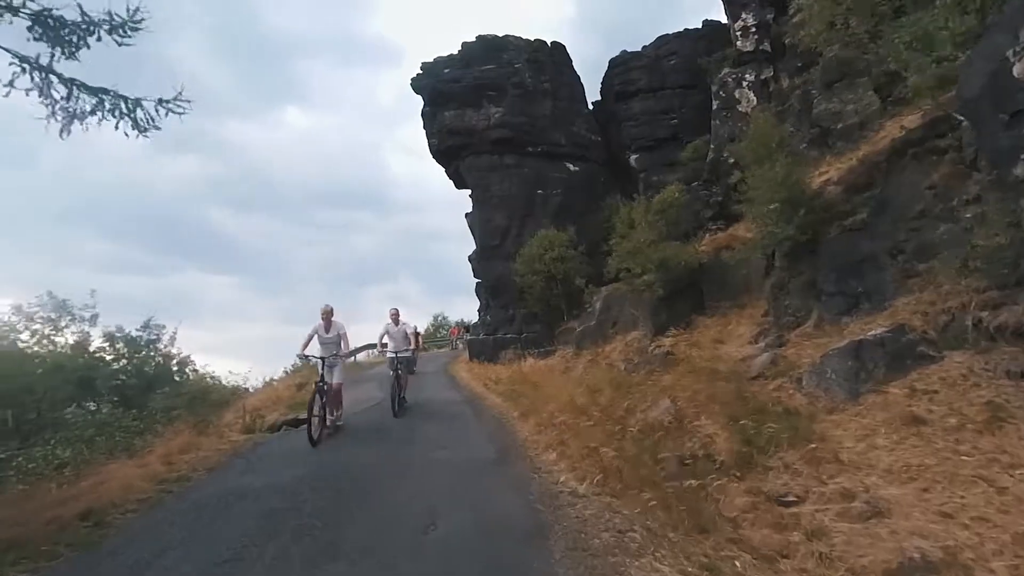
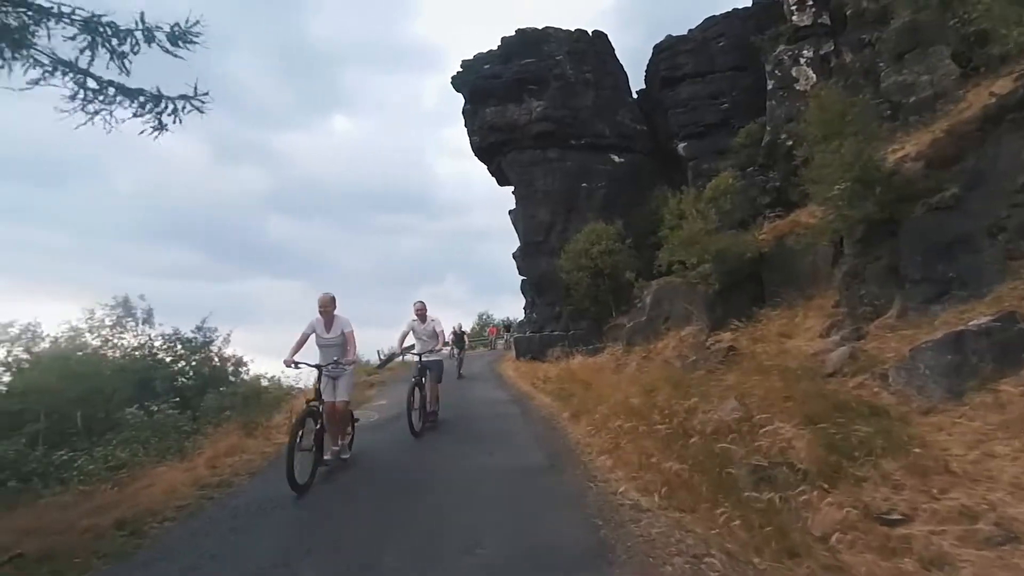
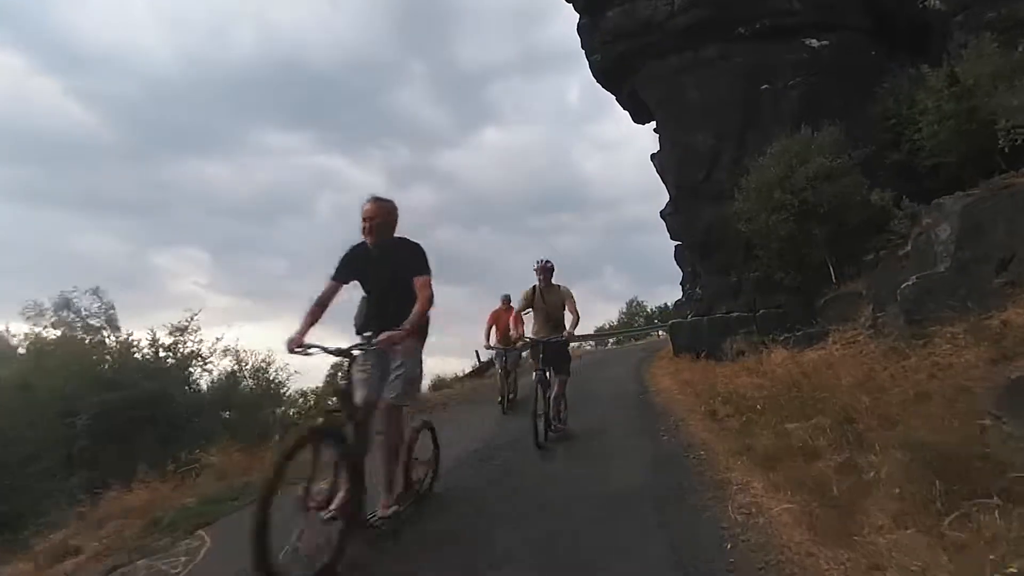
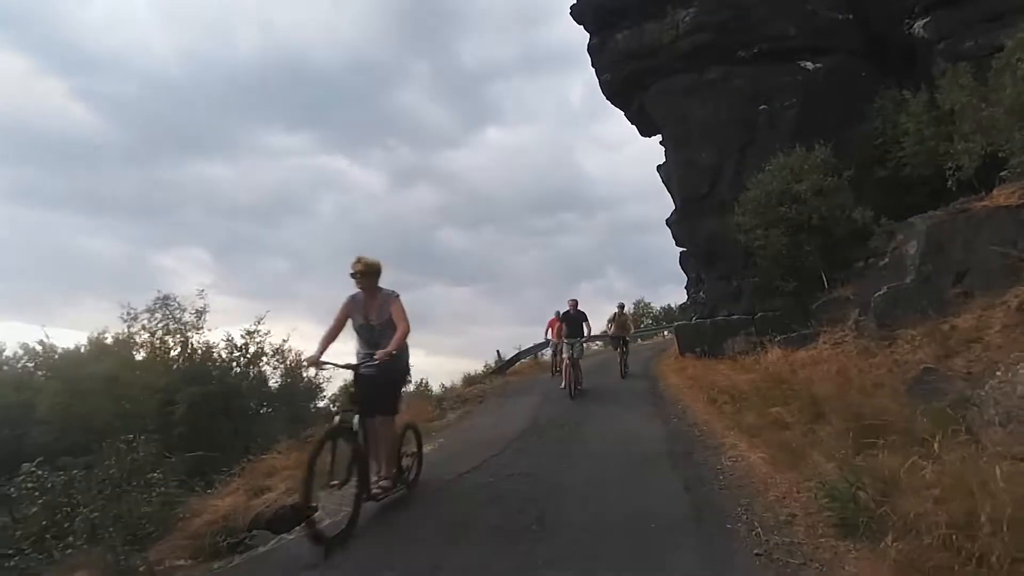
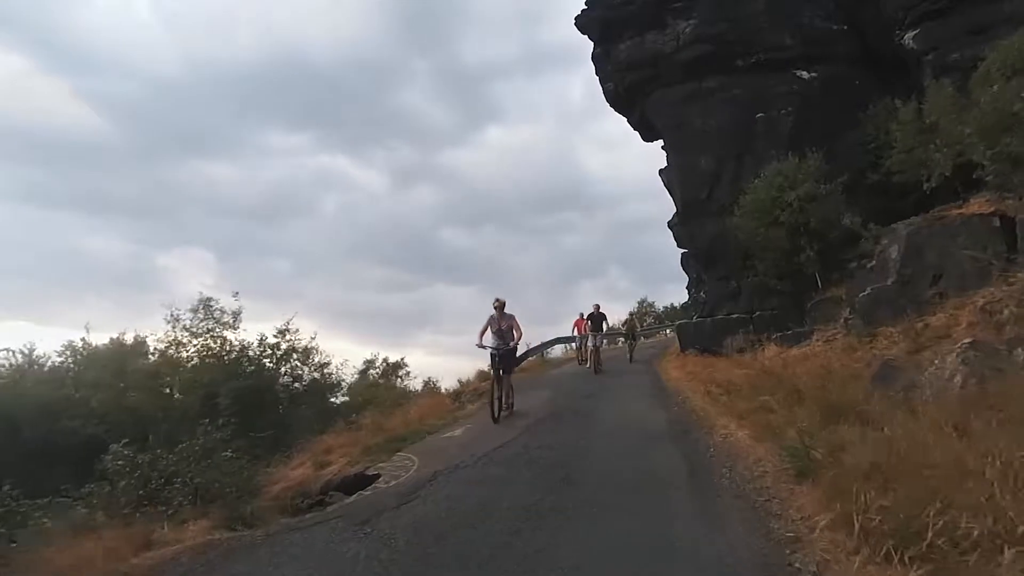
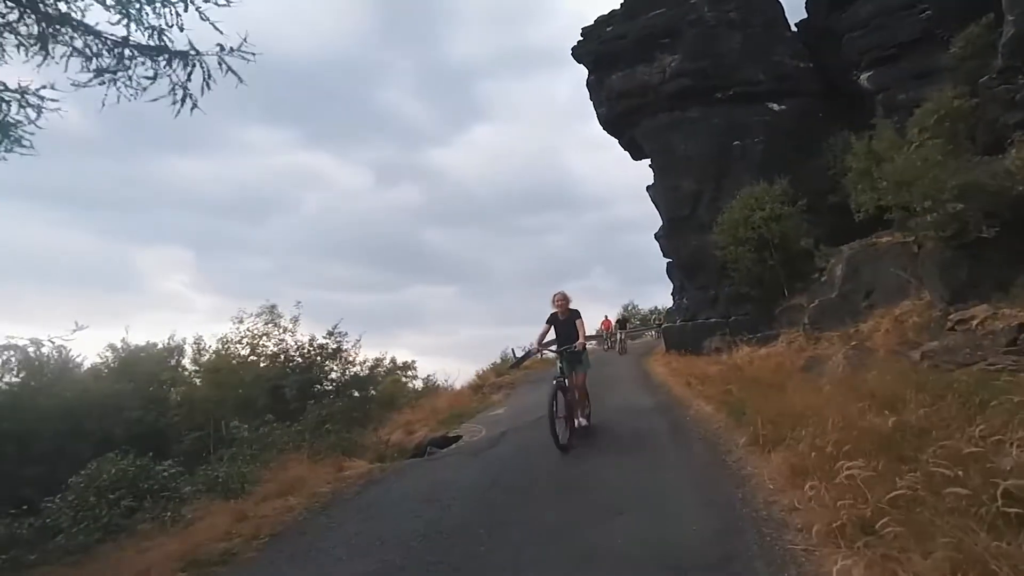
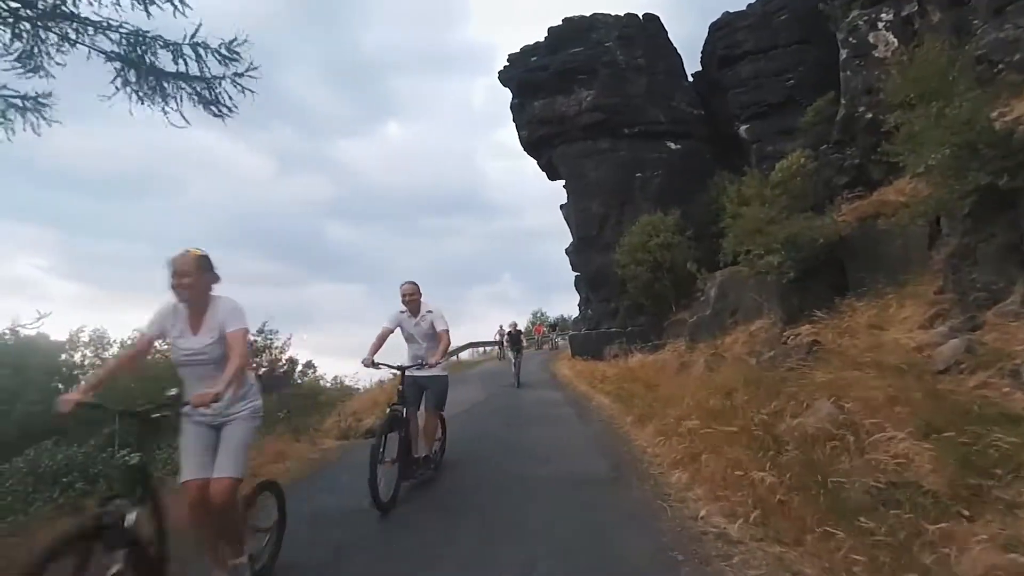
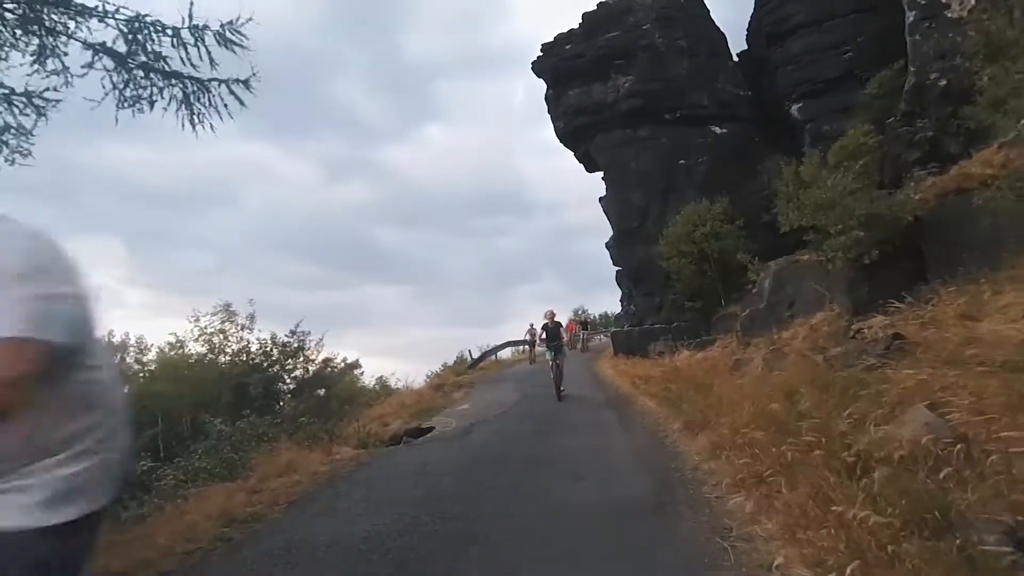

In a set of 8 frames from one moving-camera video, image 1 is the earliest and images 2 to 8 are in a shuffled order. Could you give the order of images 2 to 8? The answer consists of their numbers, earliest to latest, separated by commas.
2, 7, 8, 6, 5, 4, 3
